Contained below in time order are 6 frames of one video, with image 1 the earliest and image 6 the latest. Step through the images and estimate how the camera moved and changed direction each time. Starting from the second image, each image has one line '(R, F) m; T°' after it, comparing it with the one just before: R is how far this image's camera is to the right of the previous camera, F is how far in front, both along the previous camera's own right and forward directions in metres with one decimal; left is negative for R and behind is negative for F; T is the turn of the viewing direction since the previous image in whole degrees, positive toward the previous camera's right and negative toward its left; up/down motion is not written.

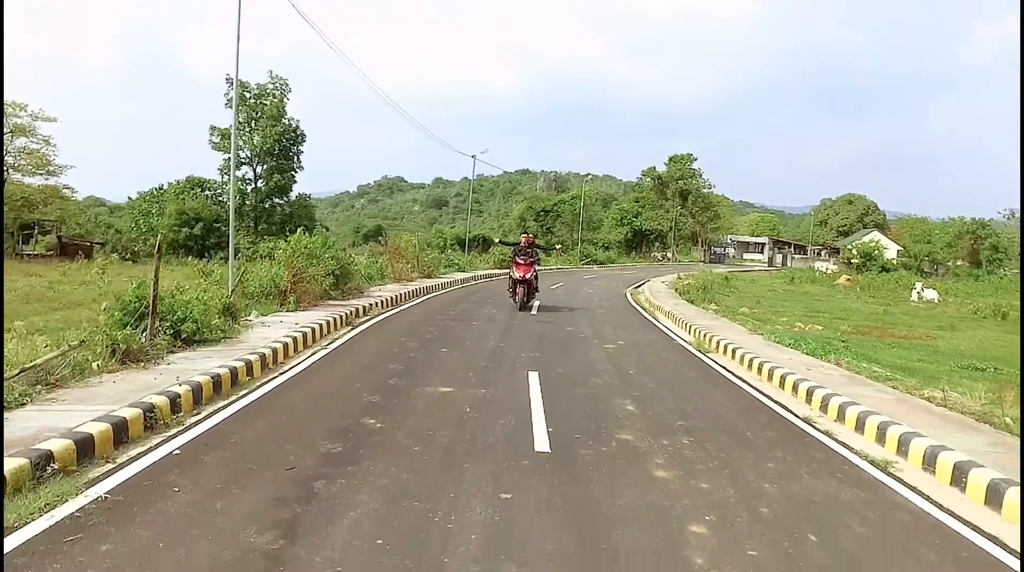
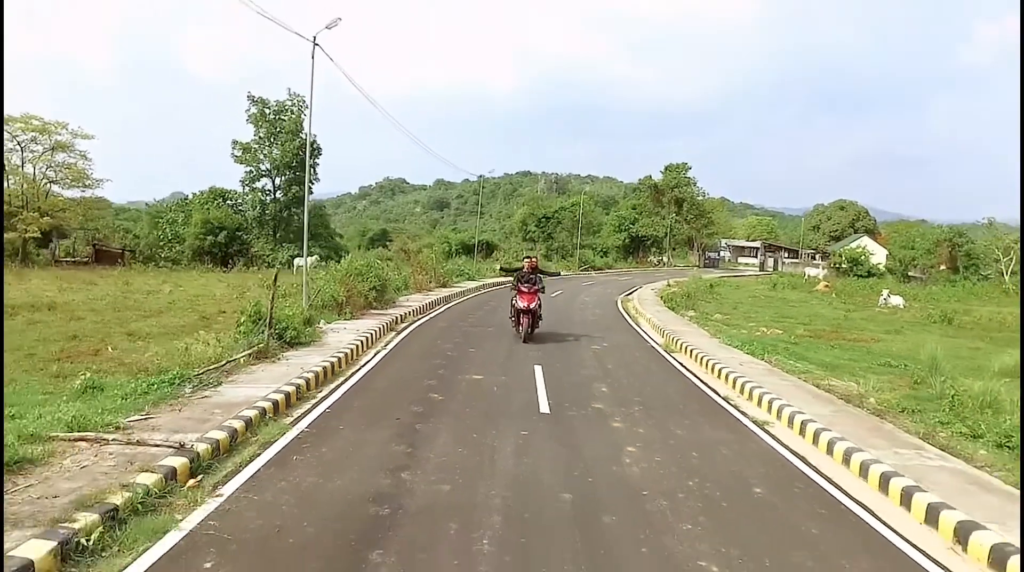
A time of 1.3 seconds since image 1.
(-0.1, -2.6) m; 0°
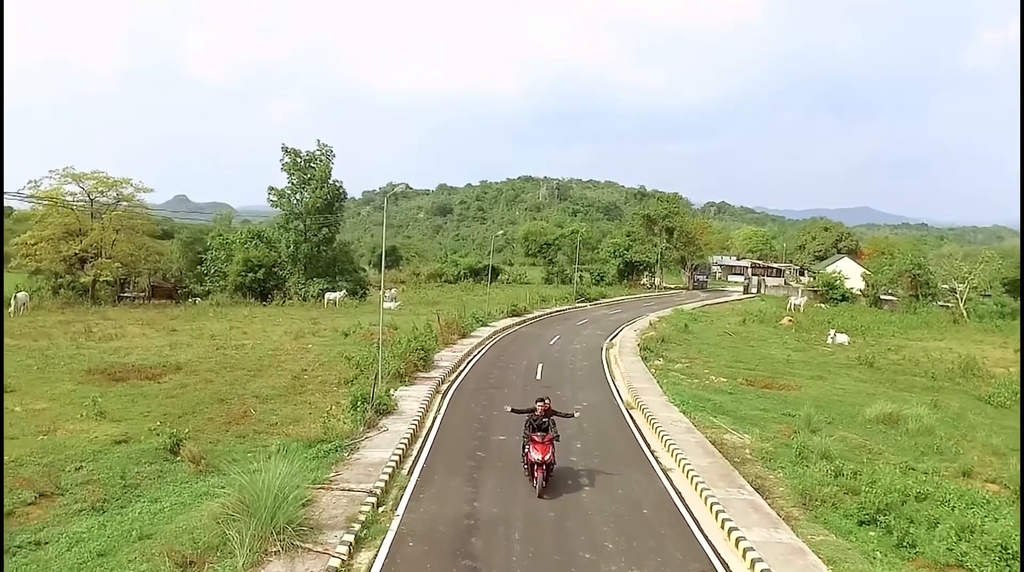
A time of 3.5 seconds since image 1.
(-0.2, -5.3) m; 0°
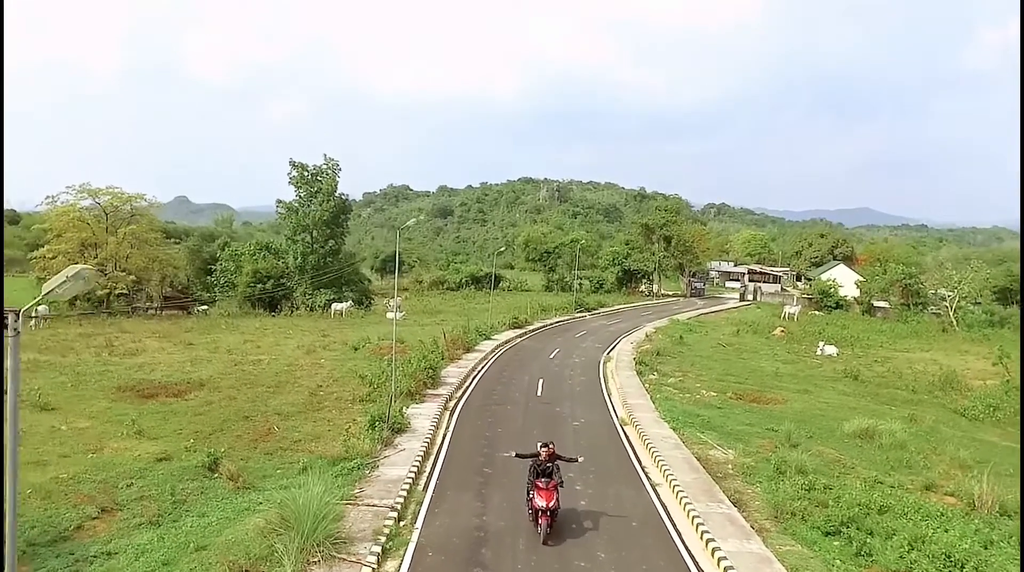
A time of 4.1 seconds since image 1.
(-0.1, -1.4) m; 0°
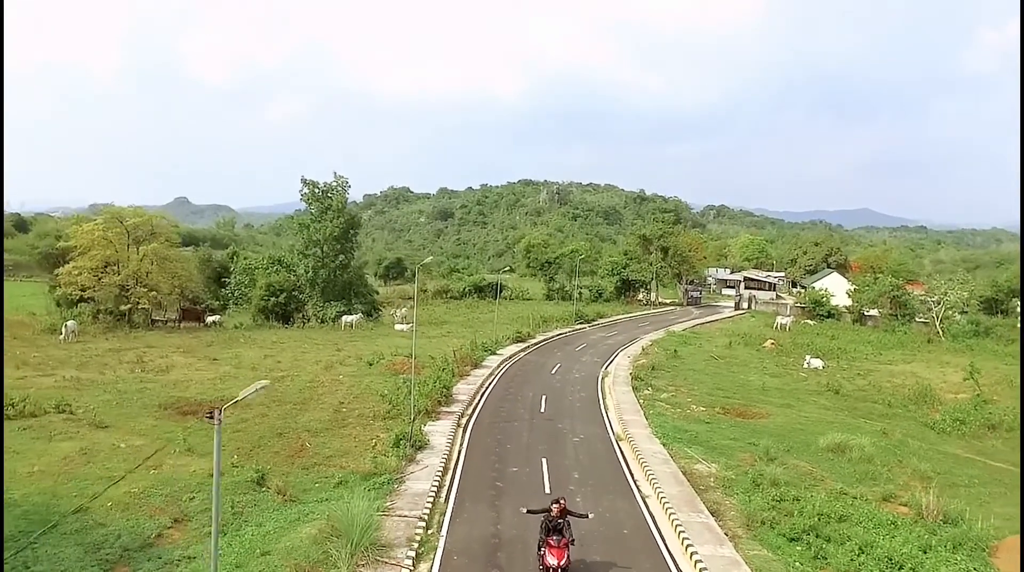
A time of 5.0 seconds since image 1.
(-0.2, -2.1) m; 0°
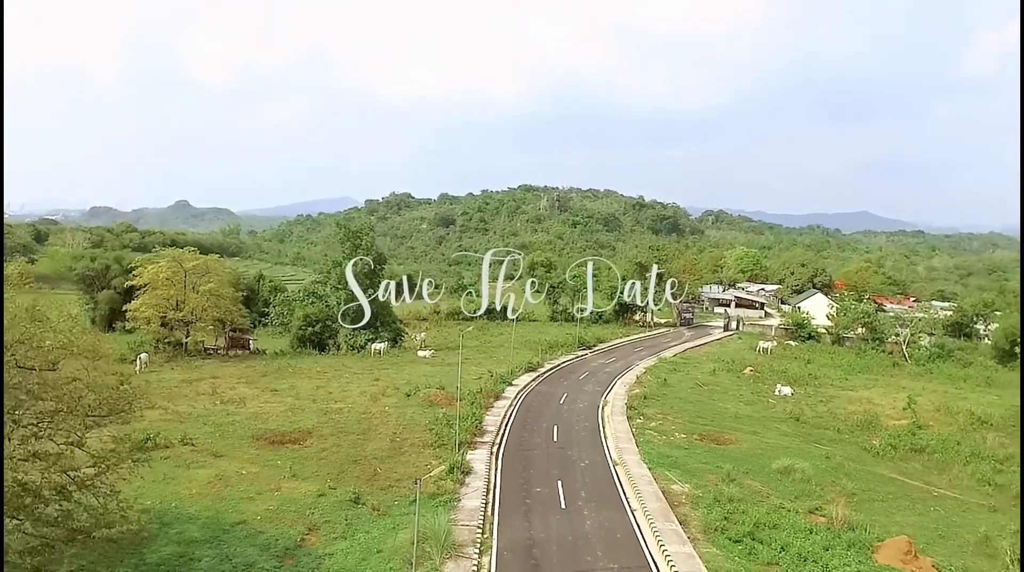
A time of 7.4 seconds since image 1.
(-0.8, -6.1) m; 0°
